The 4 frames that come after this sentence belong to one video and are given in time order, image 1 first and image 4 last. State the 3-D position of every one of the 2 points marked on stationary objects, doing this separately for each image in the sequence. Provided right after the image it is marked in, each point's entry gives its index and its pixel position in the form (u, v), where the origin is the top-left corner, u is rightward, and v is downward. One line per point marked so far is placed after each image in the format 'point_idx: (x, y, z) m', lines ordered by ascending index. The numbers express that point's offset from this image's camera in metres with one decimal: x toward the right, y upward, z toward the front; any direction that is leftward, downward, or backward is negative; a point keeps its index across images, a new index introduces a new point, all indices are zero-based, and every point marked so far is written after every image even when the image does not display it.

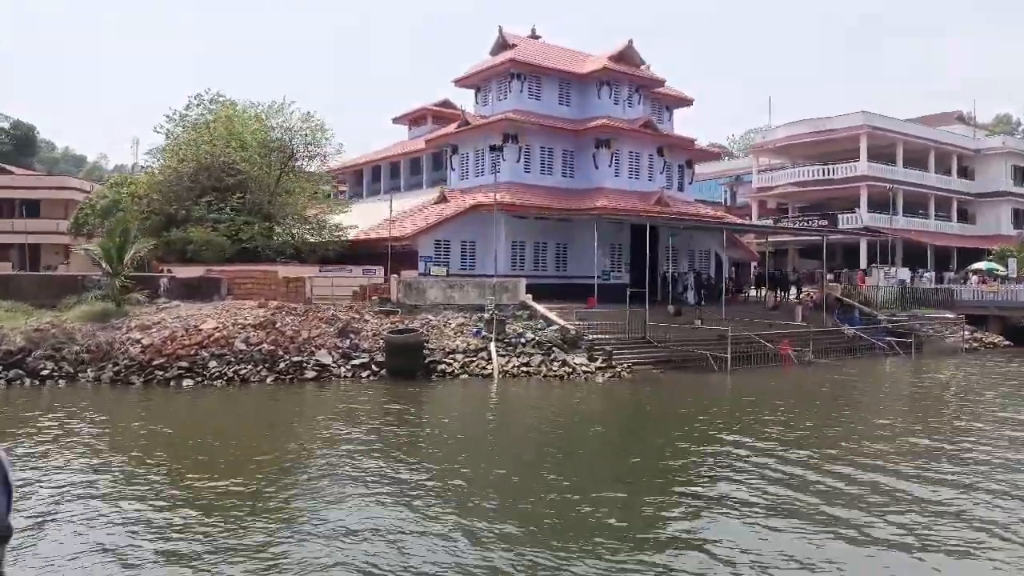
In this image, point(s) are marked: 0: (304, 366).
0: (-5.2, -1.9, +18.9) m
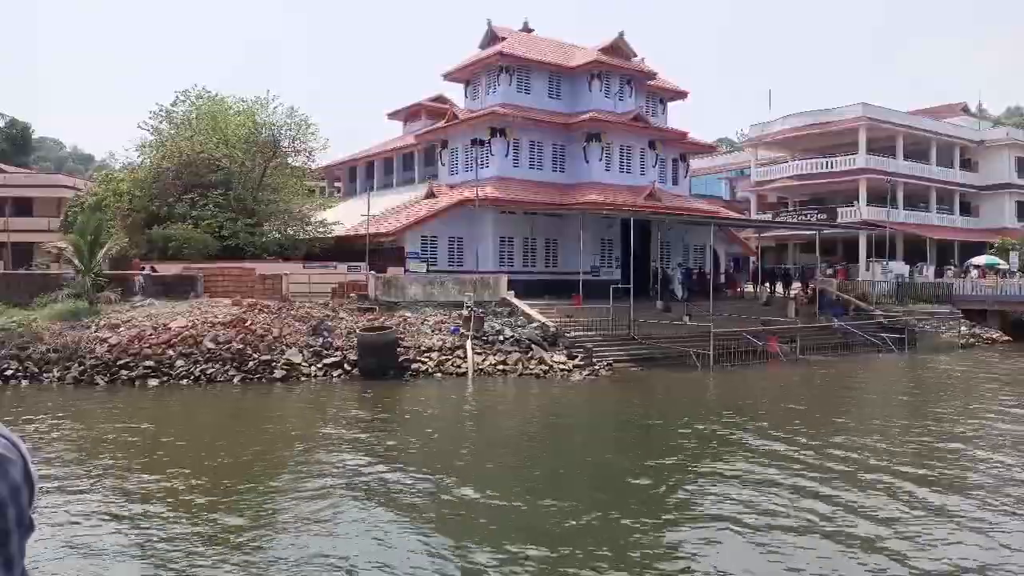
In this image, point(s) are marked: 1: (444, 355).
0: (-5.8, -1.8, +18.5) m
1: (-1.8, -1.7, +19.9) m
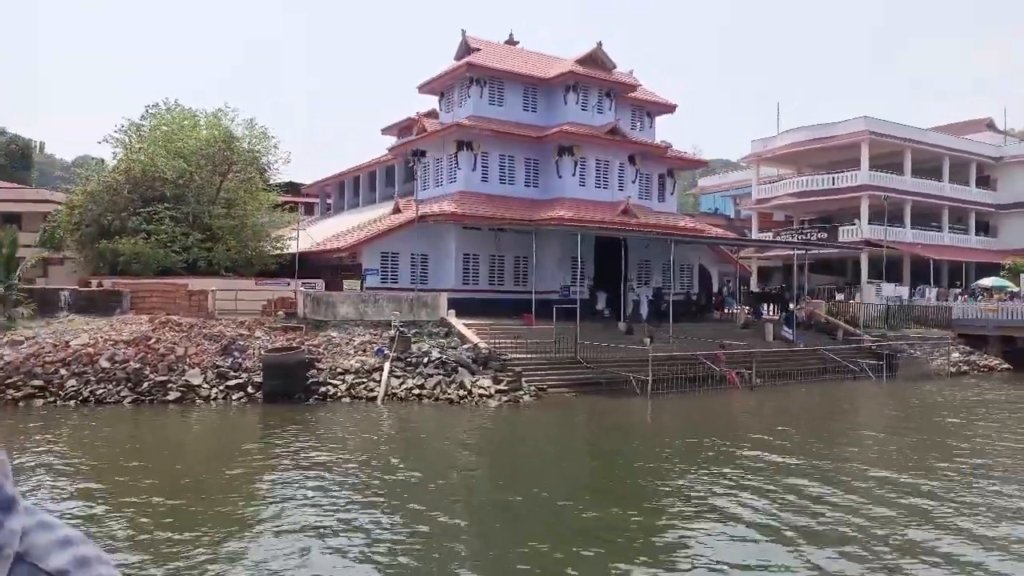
0: (-7.6, -2.2, +17.5) m
1: (-3.6, -2.1, +18.8) m
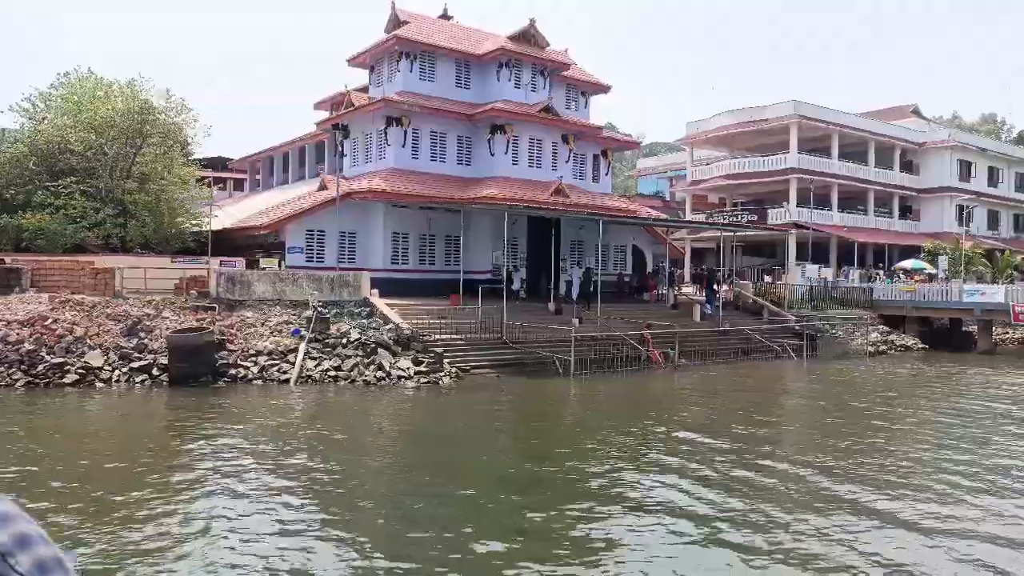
0: (-9.3, -1.7, +16.6) m
1: (-5.4, -1.6, +18.1) m
